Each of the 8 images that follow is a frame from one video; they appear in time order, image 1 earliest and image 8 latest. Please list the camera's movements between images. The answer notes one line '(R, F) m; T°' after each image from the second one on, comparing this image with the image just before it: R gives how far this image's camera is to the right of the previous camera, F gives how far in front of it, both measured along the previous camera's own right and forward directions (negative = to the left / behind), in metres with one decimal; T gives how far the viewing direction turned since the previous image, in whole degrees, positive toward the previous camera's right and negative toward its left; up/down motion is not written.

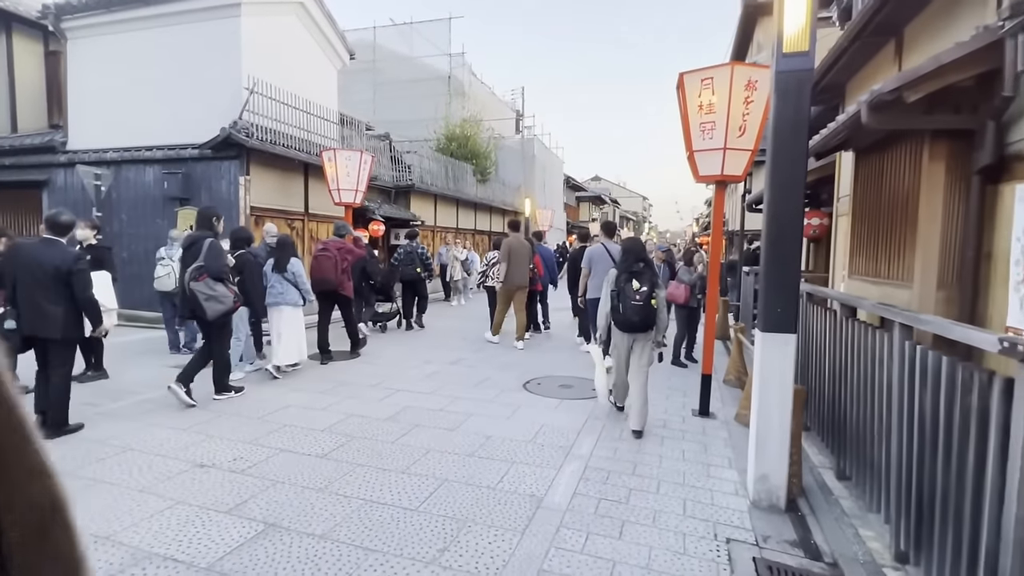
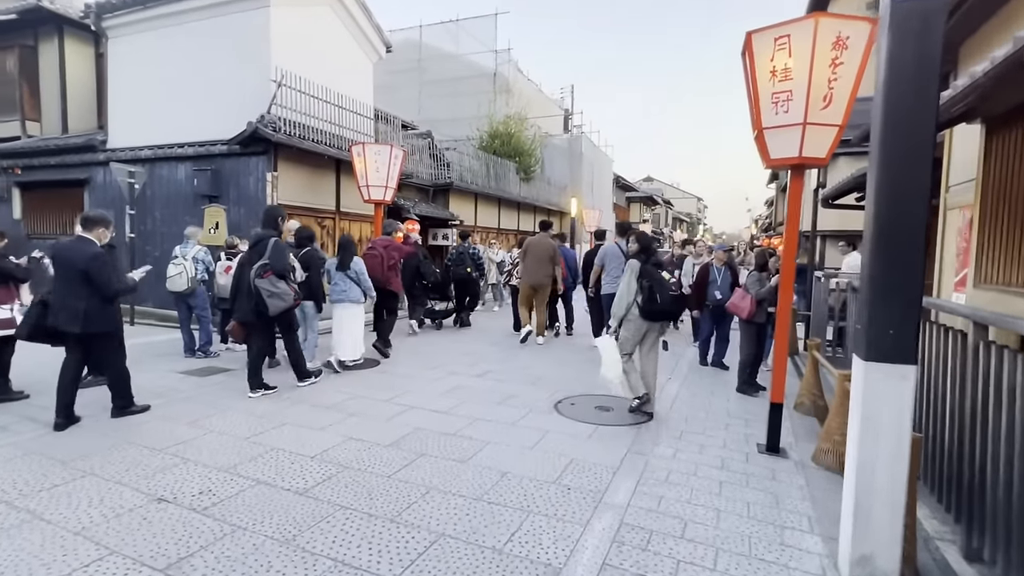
(+0.2, +0.8) m; -5°
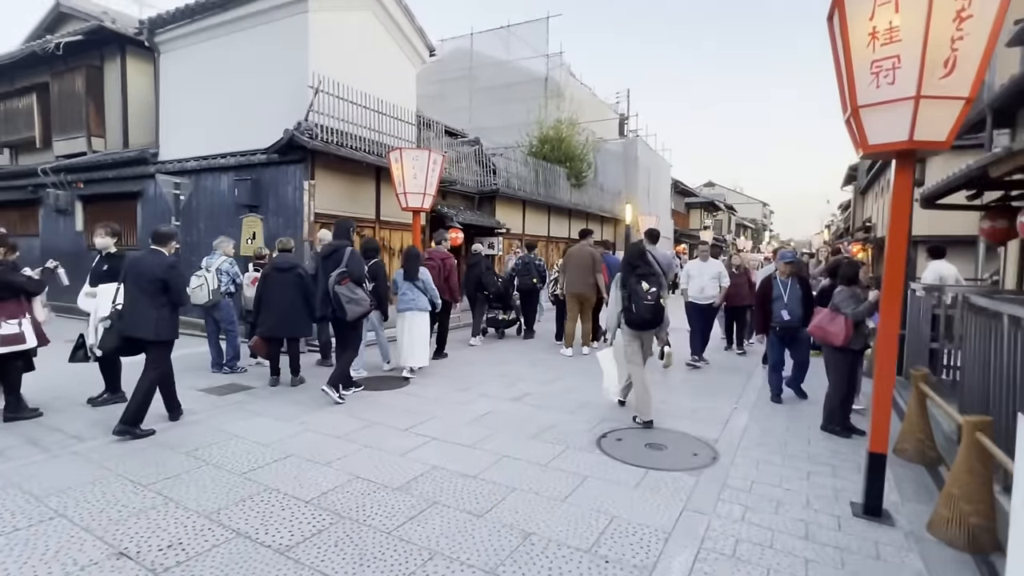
(+0.2, +0.7) m; -6°
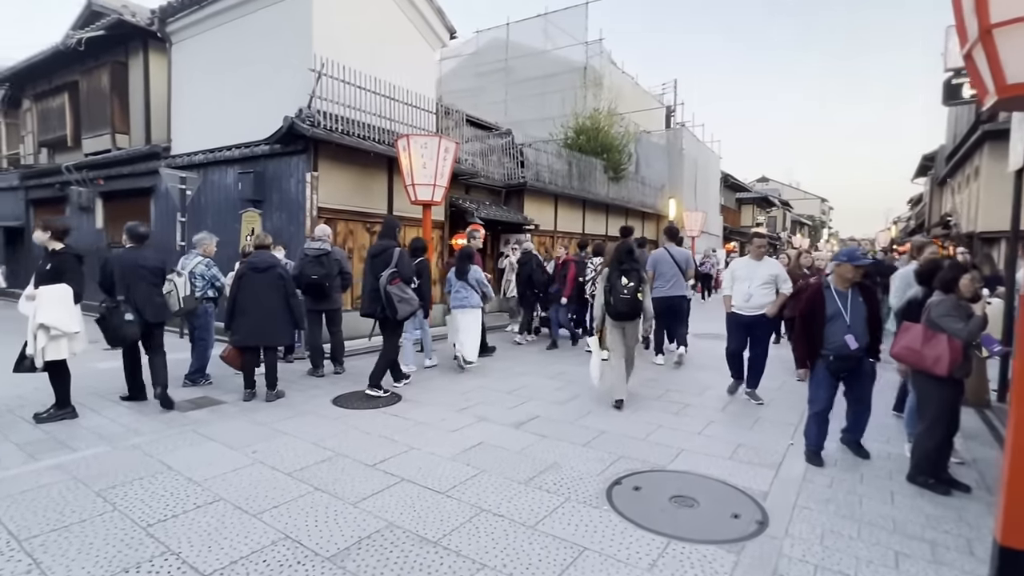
(+0.4, +1.0) m; -5°
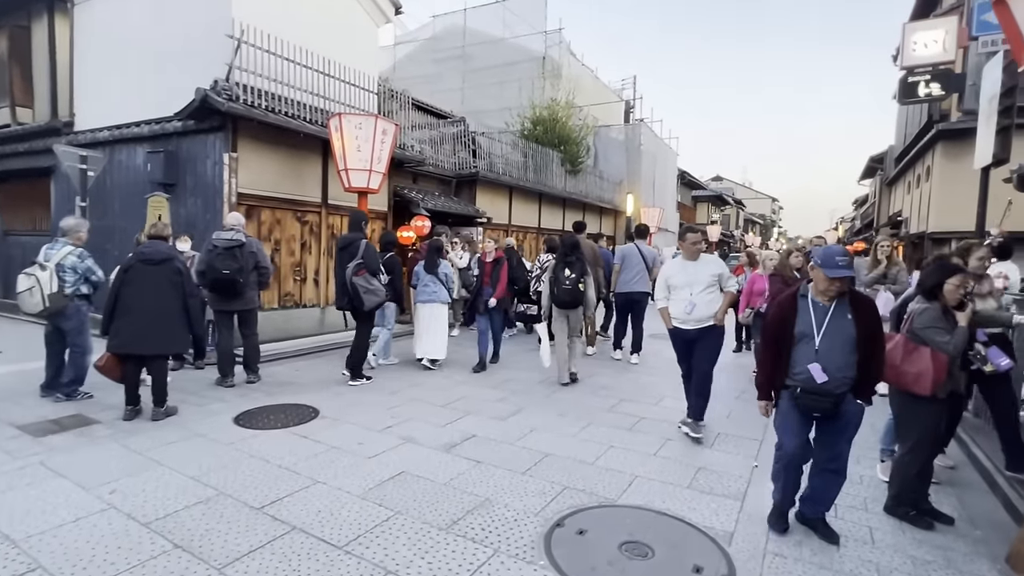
(+0.2, +0.7) m; +4°
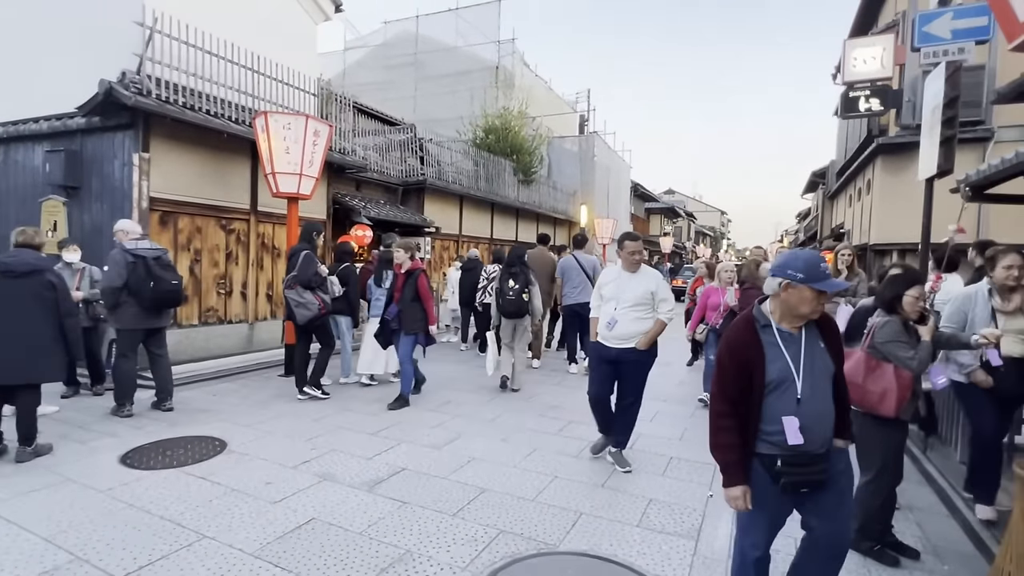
(+0.2, +0.4) m; +5°
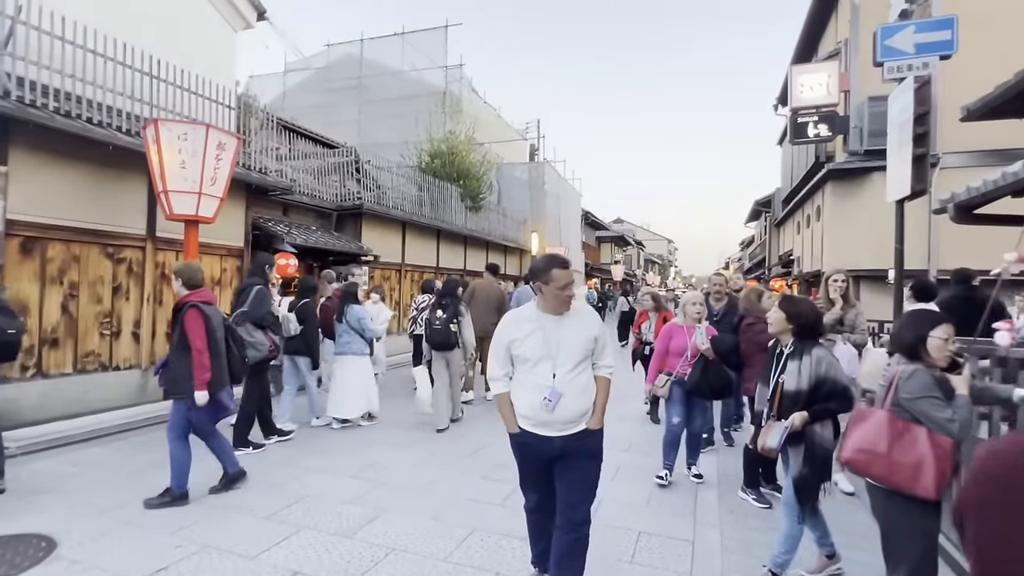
(+0.2, +0.8) m; +5°
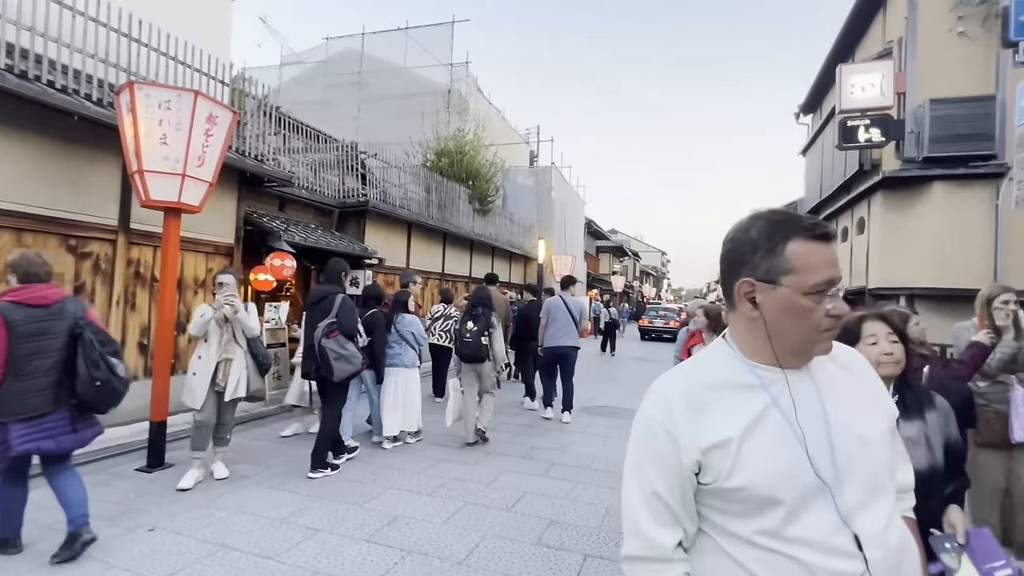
(-0.6, +1.0) m; +1°
